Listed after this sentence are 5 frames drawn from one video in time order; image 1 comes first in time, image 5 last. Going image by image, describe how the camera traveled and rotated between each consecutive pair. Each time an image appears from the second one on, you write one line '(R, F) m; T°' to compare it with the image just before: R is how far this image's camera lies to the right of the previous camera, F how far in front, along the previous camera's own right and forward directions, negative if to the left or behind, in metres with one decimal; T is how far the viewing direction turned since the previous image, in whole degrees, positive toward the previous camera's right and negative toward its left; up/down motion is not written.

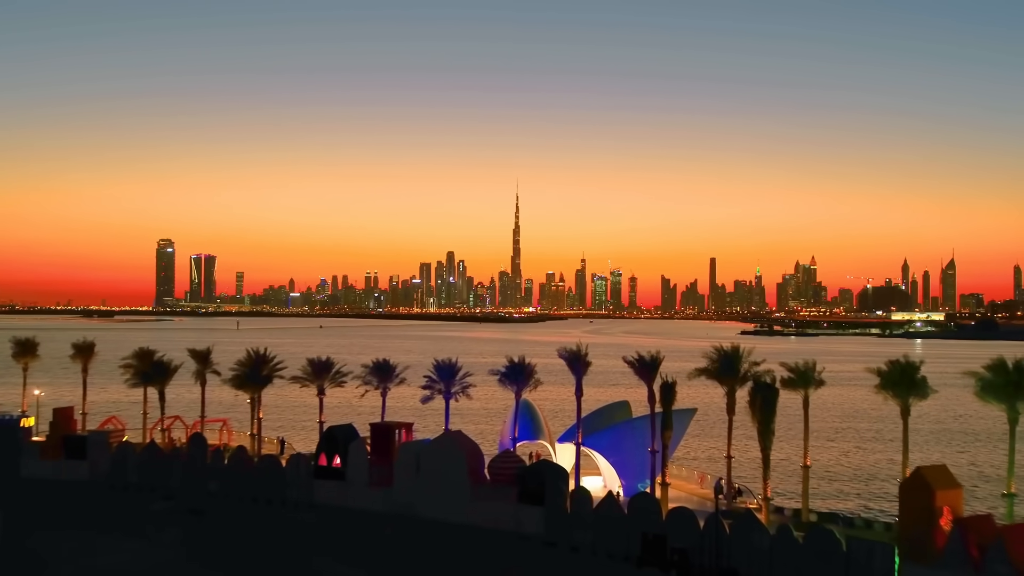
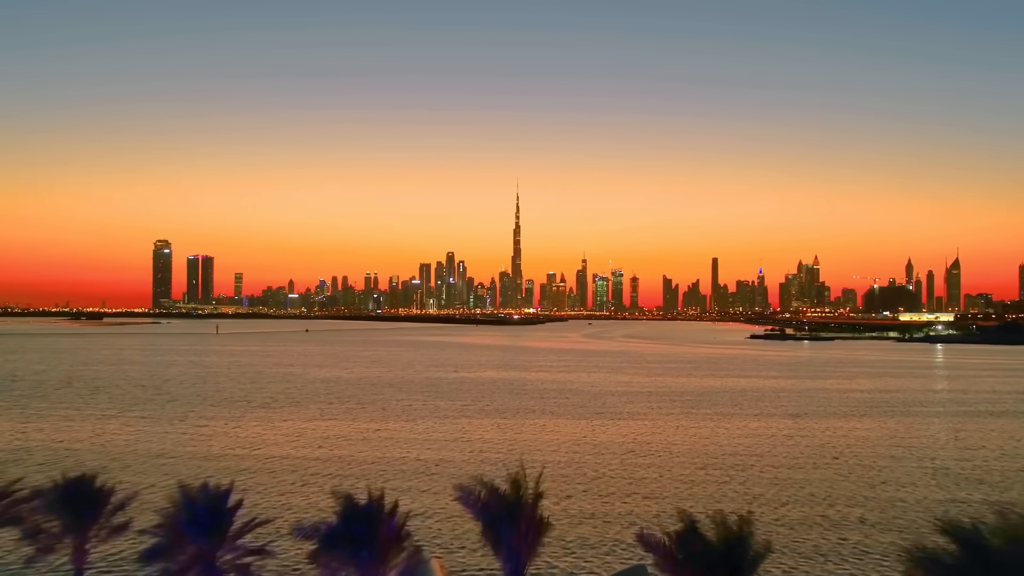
(+1.6, +14.7) m; 0°
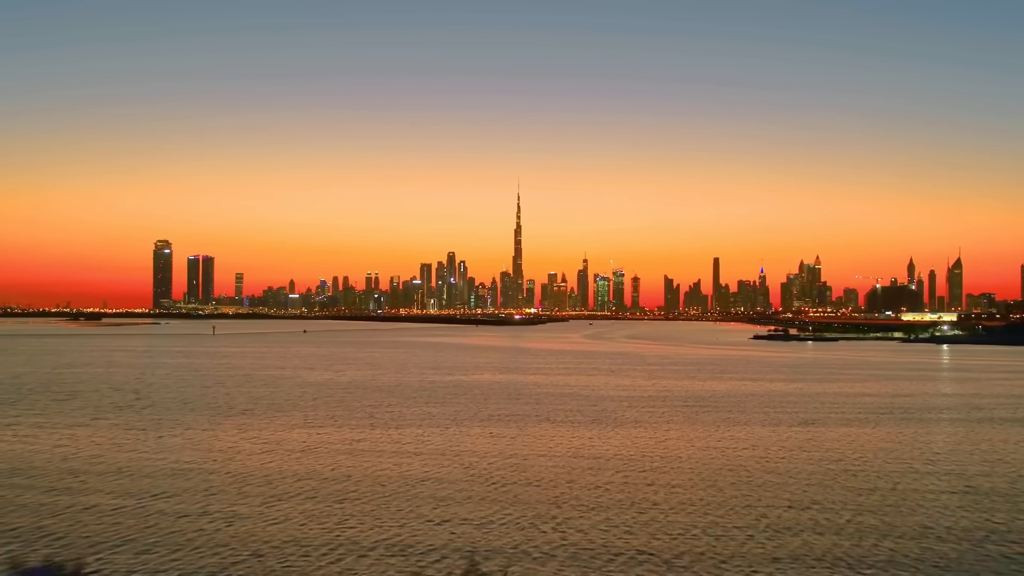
(+0.3, +2.9) m; 0°
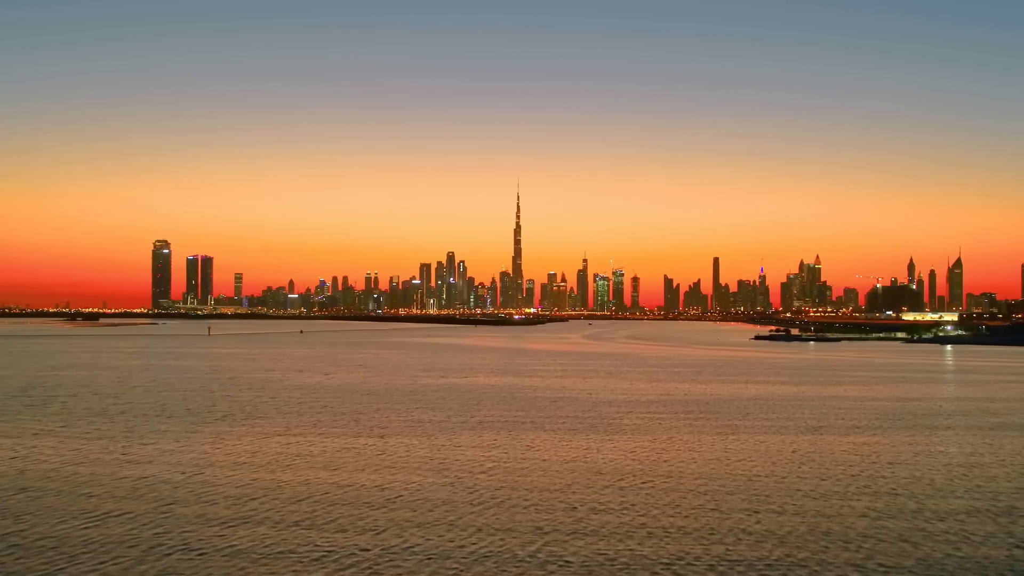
(+0.4, +2.6) m; 0°
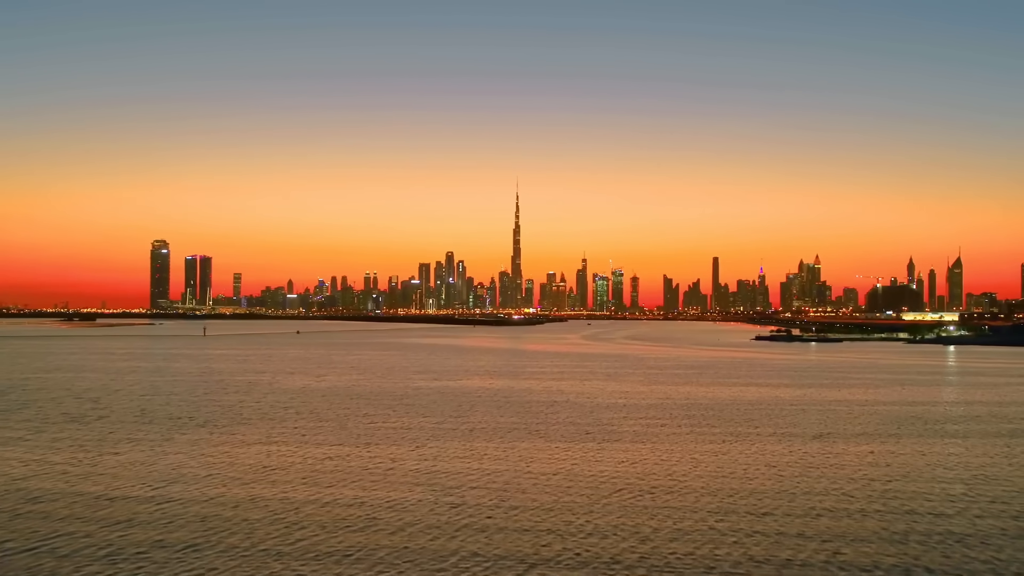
(+0.3, +2.3) m; 0°
